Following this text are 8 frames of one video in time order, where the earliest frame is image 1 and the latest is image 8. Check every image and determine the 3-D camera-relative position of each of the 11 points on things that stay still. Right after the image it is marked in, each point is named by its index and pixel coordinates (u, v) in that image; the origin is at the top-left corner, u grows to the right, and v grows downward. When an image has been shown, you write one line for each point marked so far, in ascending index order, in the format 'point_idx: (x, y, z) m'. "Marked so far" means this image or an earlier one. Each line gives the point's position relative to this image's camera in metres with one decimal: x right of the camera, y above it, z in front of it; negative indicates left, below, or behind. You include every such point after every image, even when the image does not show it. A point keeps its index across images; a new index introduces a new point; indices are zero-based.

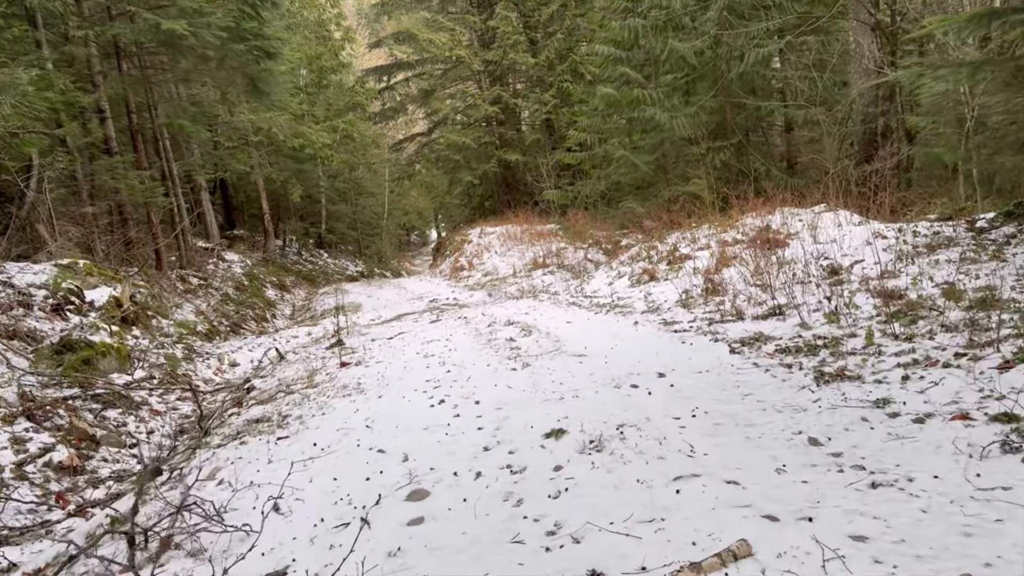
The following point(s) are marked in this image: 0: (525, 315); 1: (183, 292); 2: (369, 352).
0: (+0.1, -0.3, +8.9) m
1: (-5.8, -0.1, +14.2) m
2: (-1.3, -0.6, +7.5) m
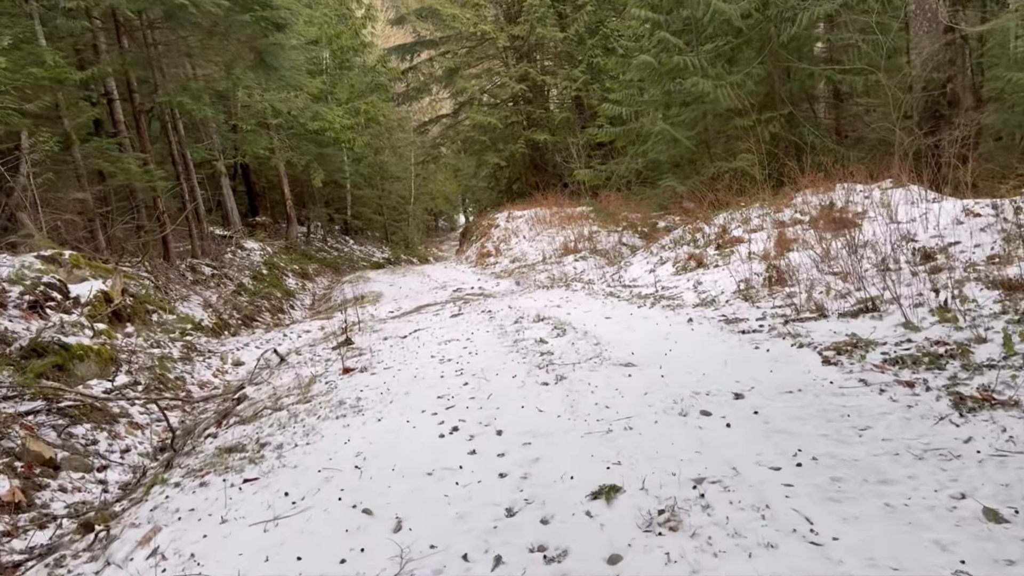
0: (+0.4, -0.2, +7.9) m
1: (-5.3, +0.1, +13.4) m
2: (-1.1, -0.5, +6.5) m
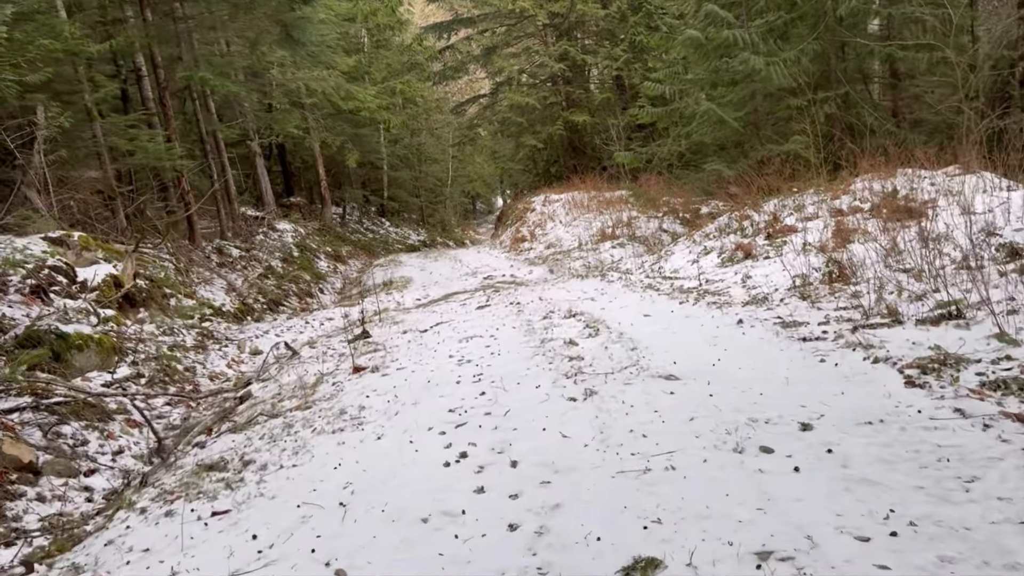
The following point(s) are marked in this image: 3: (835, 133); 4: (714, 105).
0: (+0.7, -0.1, +7.2) m
1: (-4.8, +0.4, +13.0) m
2: (-0.9, -0.5, +6.0) m
3: (+4.9, +2.3, +12.1) m
4: (+3.0, +2.7, +11.9) m
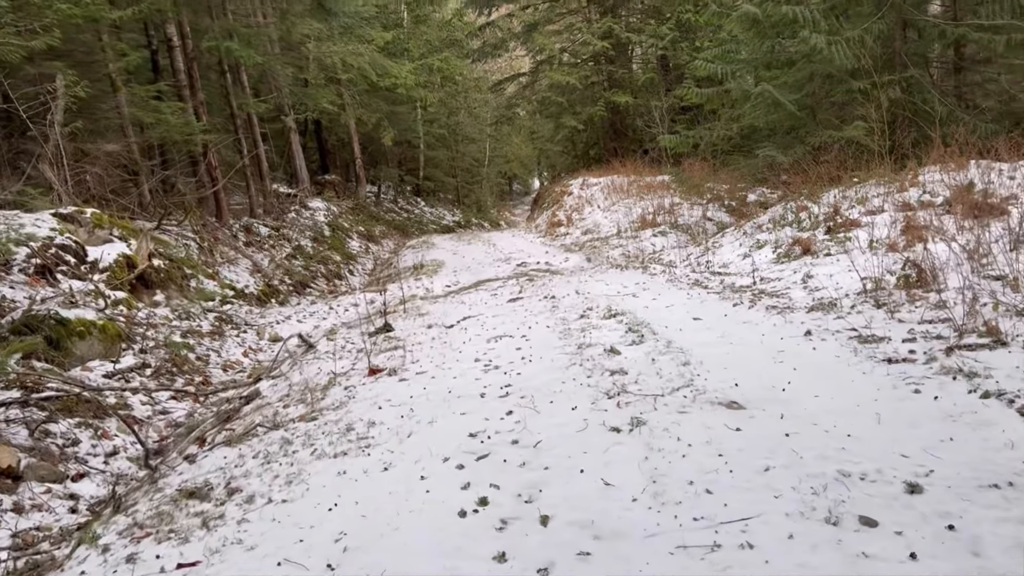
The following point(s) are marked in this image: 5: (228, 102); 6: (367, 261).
0: (+1.0, -0.1, +6.6) m
1: (-4.2, +0.7, +12.6) m
2: (-0.7, -0.4, +5.4) m
3: (+5.4, +2.4, +11.2) m
4: (+3.6, +2.8, +11.1) m
5: (-5.4, +3.5, +15.2) m
6: (-3.4, +0.6, +18.4) m
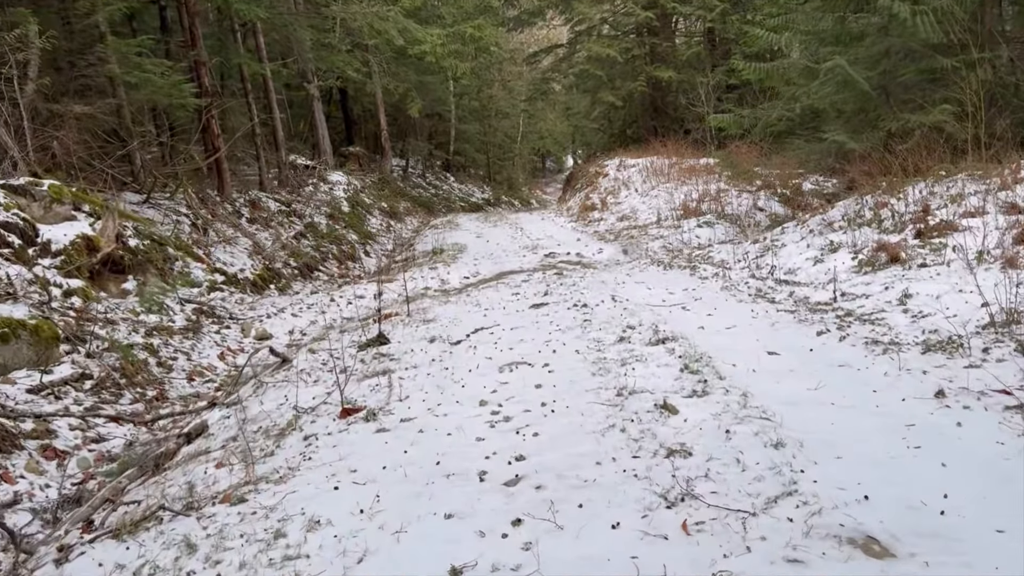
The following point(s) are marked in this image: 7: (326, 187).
0: (+1.2, -0.2, +5.4) m
1: (-3.8, +1.0, +11.5) m
2: (-0.6, -0.5, +4.3) m
3: (+5.8, +2.3, +9.7) m
4: (+4.0, +2.8, +9.7) m
5: (-4.8, +3.9, +14.1) m
6: (-2.7, +1.0, +17.3) m
7: (-4.2, +2.3, +18.1) m
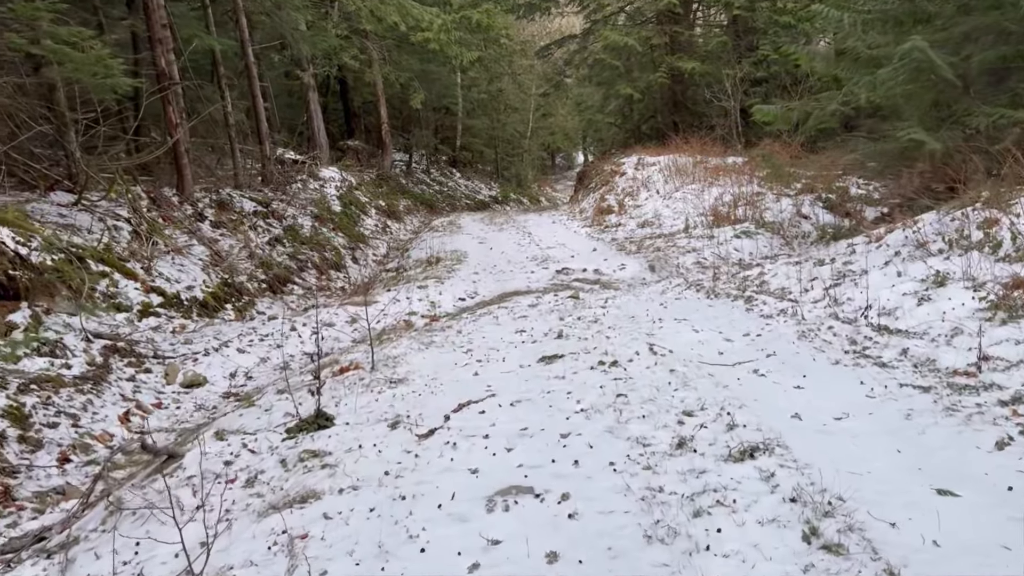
0: (+1.2, -0.5, +3.7) m
1: (-3.7, +0.8, +9.9) m
2: (-0.6, -0.8, +2.6) m
3: (+5.9, +1.9, +8.0) m
4: (+4.1, +2.5, +8.0) m
5: (-4.7, +3.7, +12.4) m
6: (-2.6, +0.9, +15.7) m
7: (-4.1, +2.1, +16.5) m
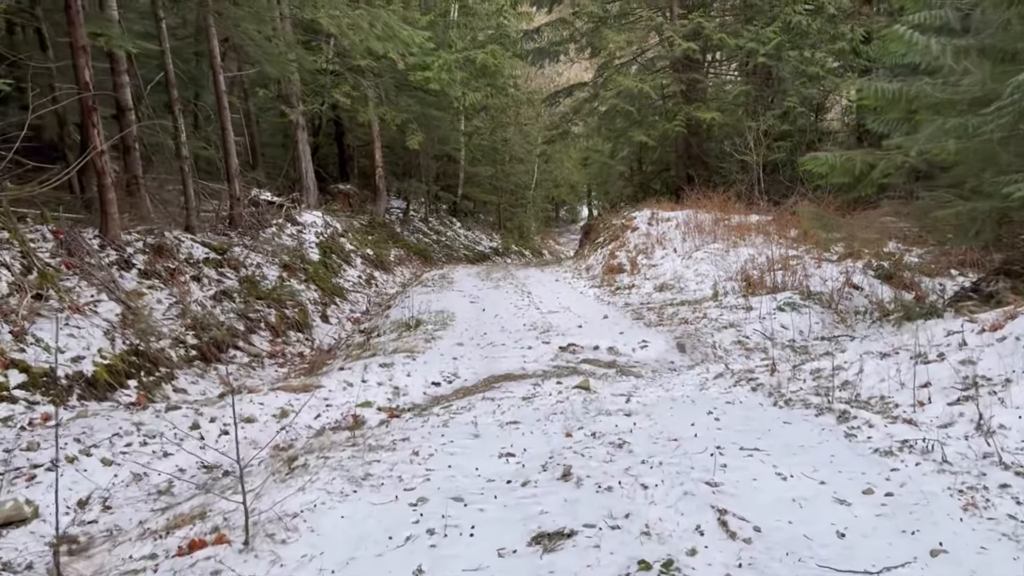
0: (+1.1, -0.9, +1.8) m
1: (-3.8, +0.1, +8.1) m
2: (-0.7, -1.0, +0.7) m
3: (+5.9, +1.1, +6.2) m
4: (+4.1, +1.7, +6.3) m
5: (-4.6, +3.0, +10.8) m
6: (-2.6, -0.2, +13.8) m
7: (-4.1, +1.1, +14.7) m
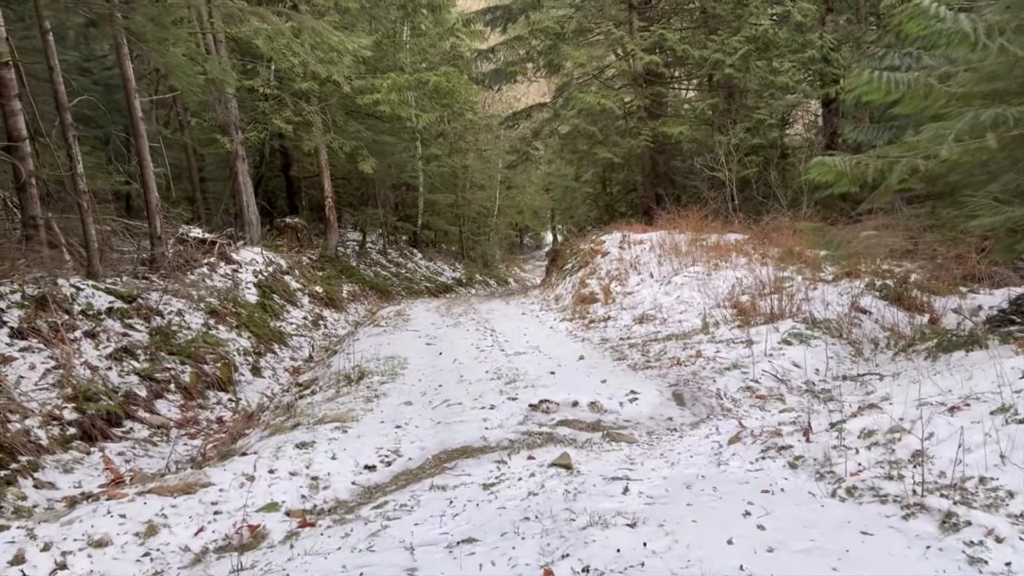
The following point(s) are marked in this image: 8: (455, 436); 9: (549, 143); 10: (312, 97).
0: (+1.0, -1.0, +0.5) m
1: (-4.1, -0.4, +6.5) m
2: (-0.7, -1.2, -0.7) m
3: (+5.6, +1.0, +5.1) m
4: (+3.7, +1.5, +5.1) m
5: (-5.2, +2.3, +9.3) m
6: (-3.2, -0.9, +12.3) m
7: (-4.7, +0.3, +13.2) m
8: (-0.4, -1.0, +5.1) m
9: (+0.9, +3.7, +19.8) m
10: (-4.5, +4.3, +17.8) m
